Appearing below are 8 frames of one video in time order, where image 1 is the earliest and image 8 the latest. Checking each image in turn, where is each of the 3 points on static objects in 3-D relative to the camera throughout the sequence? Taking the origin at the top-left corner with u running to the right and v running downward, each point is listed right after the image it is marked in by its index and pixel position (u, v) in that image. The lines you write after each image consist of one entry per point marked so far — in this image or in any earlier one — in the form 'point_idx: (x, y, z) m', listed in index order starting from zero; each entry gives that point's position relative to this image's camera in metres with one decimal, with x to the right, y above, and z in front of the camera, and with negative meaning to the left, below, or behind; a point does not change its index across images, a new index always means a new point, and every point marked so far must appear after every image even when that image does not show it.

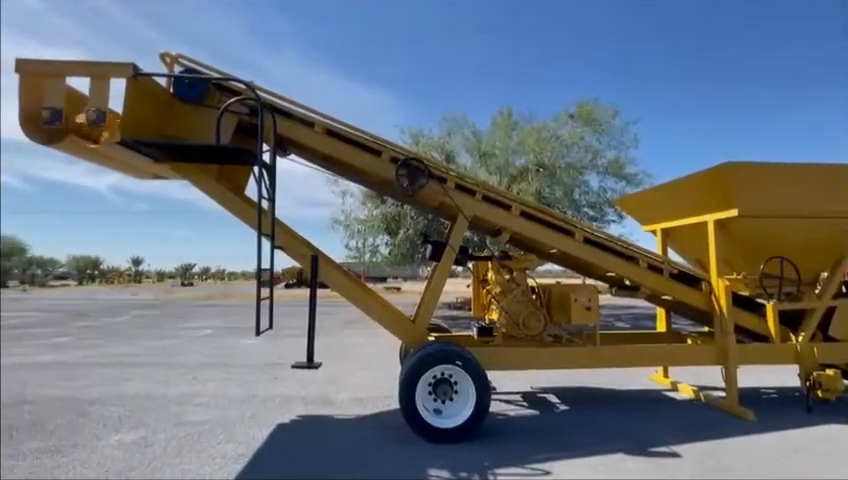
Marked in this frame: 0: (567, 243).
0: (+2.4, 0.0, +6.6) m
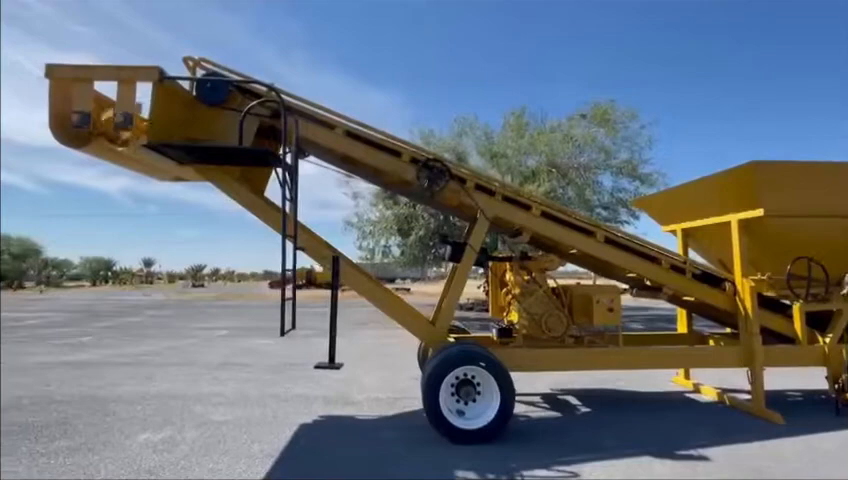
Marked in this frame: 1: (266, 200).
0: (+2.7, -0.1, +6.5) m
1: (-2.6, +0.7, +6.5) m
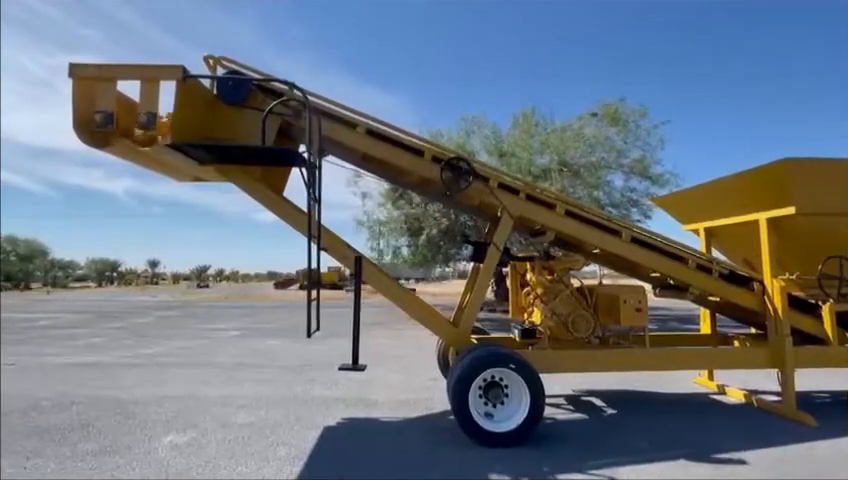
0: (+3.1, 0.0, +6.4) m
1: (-2.2, +0.7, +6.4) m
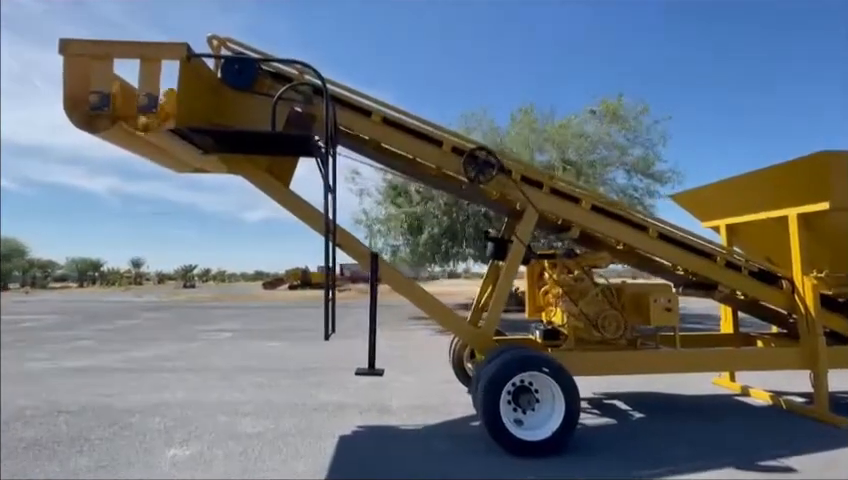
0: (+3.3, 0.0, +6.1) m
1: (-1.9, +0.7, +6.0) m
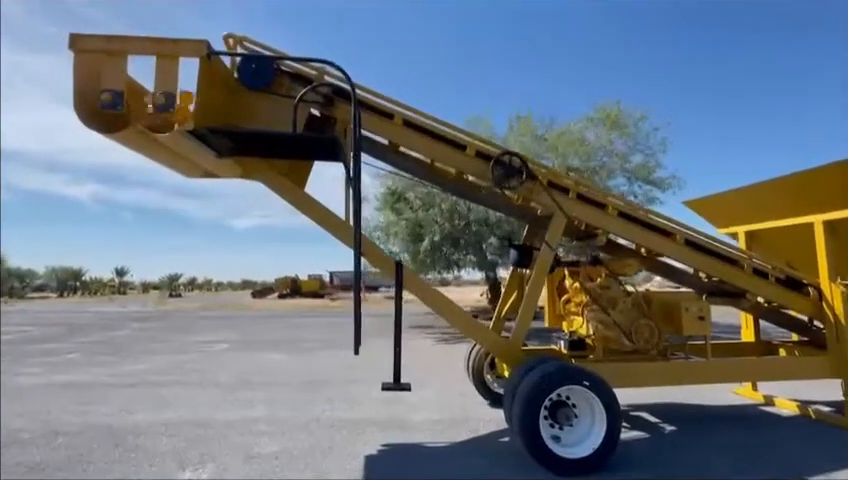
0: (+3.7, -0.1, +6.0) m
1: (-1.6, +0.6, +5.7) m
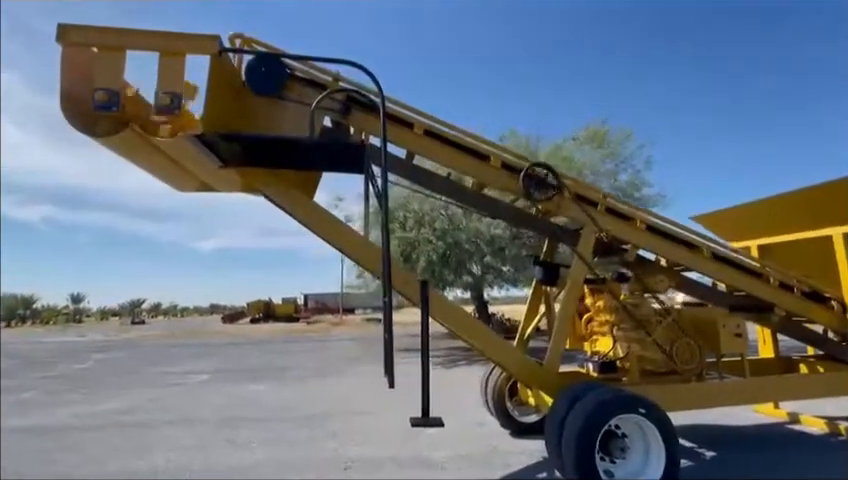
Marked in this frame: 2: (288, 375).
0: (+4.0, -0.3, +5.8) m
1: (-1.3, +0.4, +5.2) m
2: (-4.5, -4.4, +13.0) m
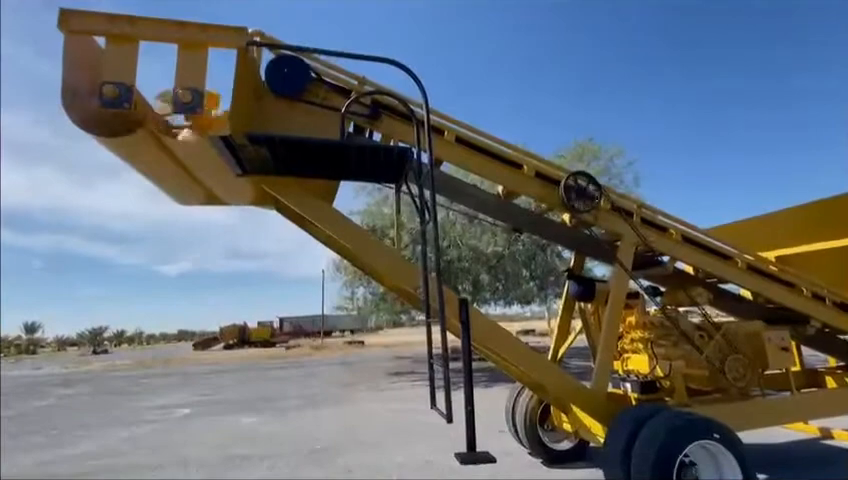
0: (+4.4, -0.5, +5.6) m
1: (-0.8, +0.2, +4.8) m
2: (-4.4, -5.0, +12.1) m
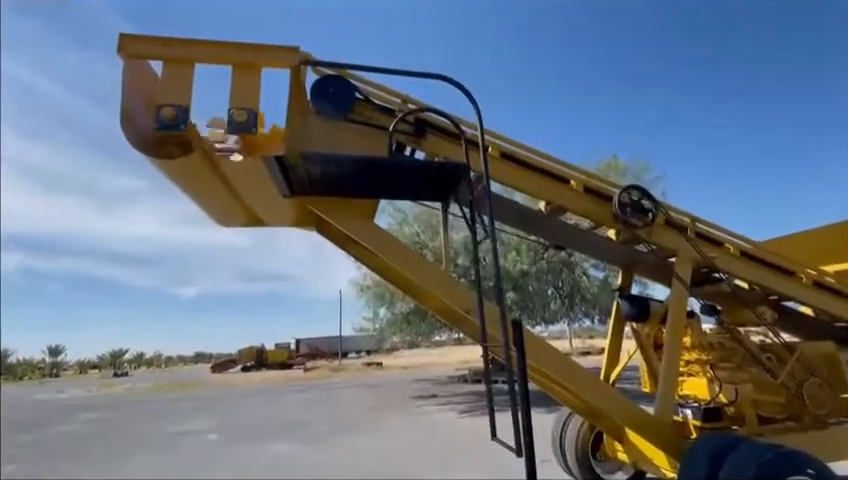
0: (+5.0, -0.6, +5.3) m
1: (-0.3, -0.1, +4.6) m
2: (-3.5, -5.7, +11.8) m
